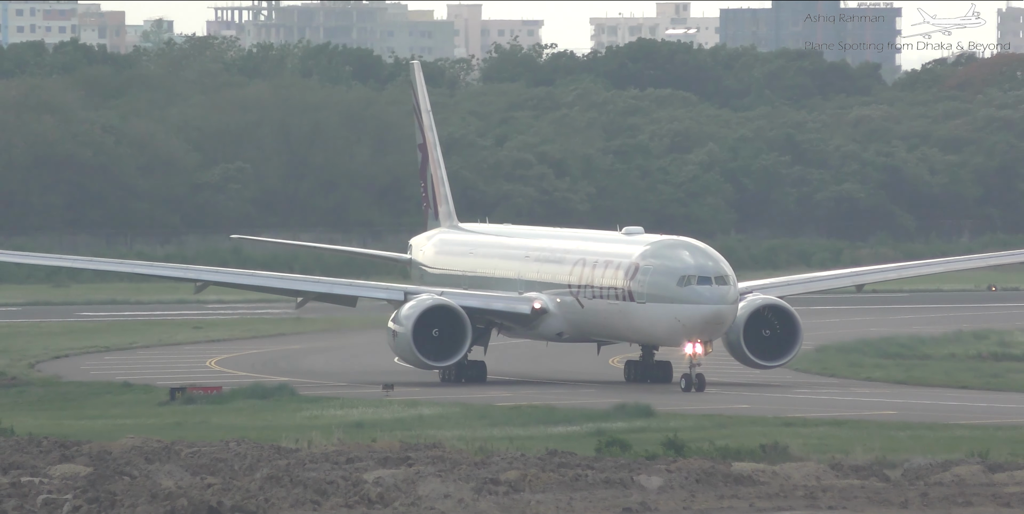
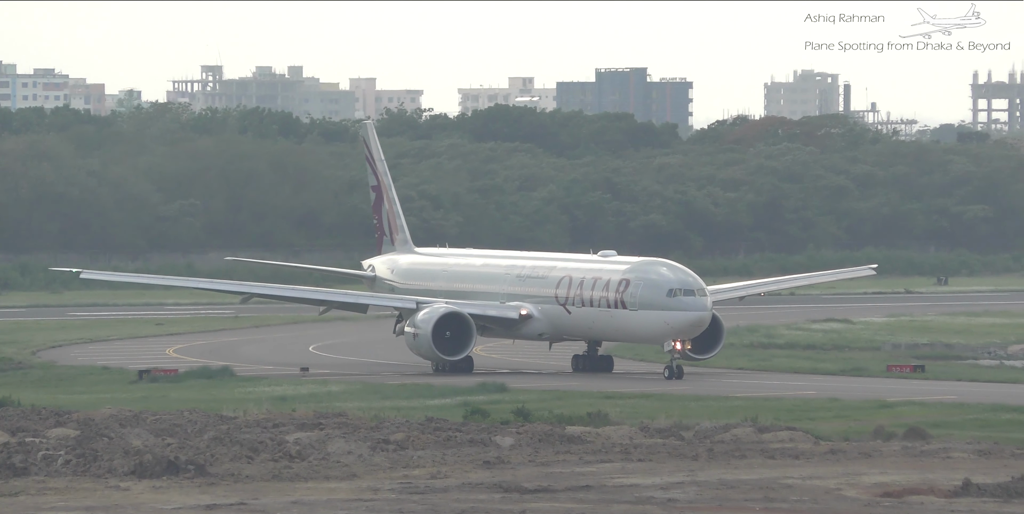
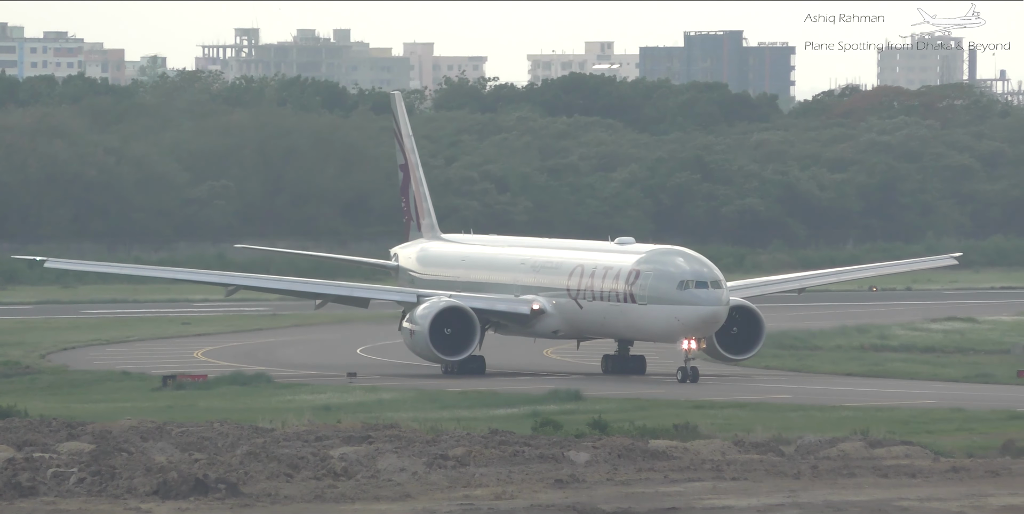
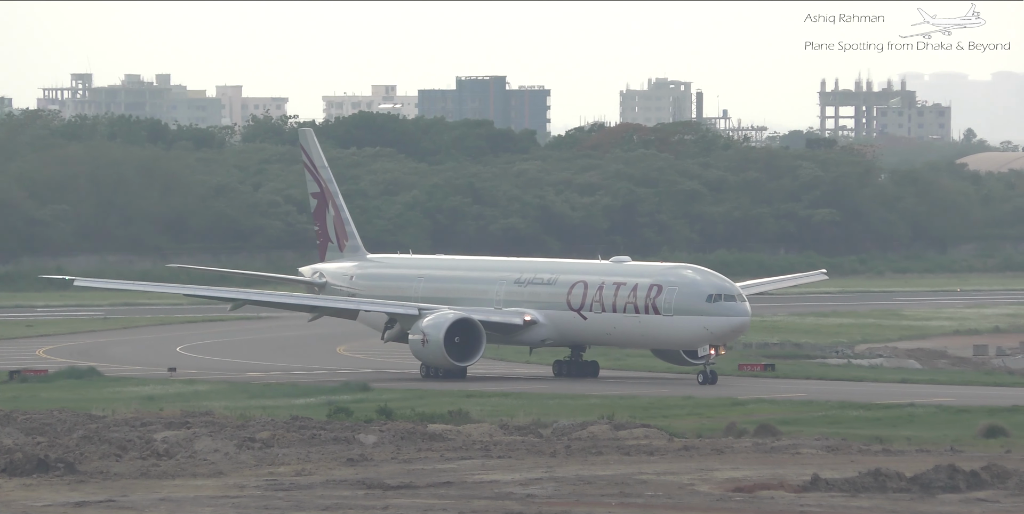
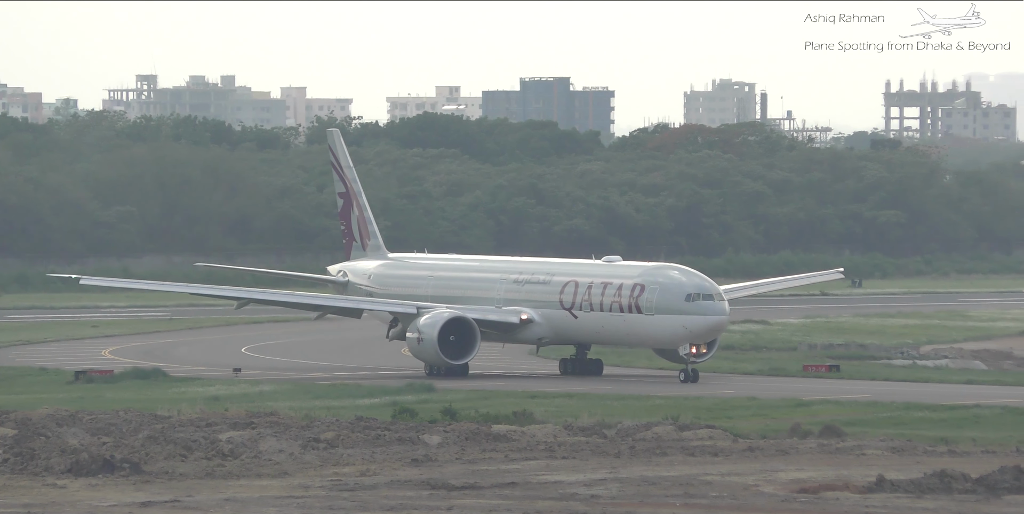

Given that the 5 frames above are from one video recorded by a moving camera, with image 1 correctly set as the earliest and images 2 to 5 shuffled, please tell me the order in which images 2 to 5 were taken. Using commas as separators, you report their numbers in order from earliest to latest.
3, 2, 5, 4
